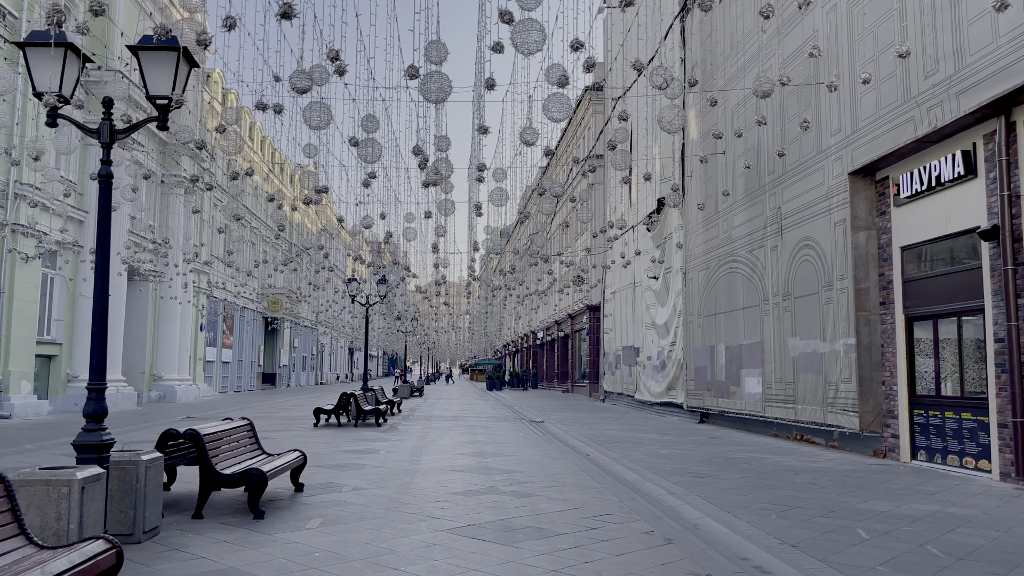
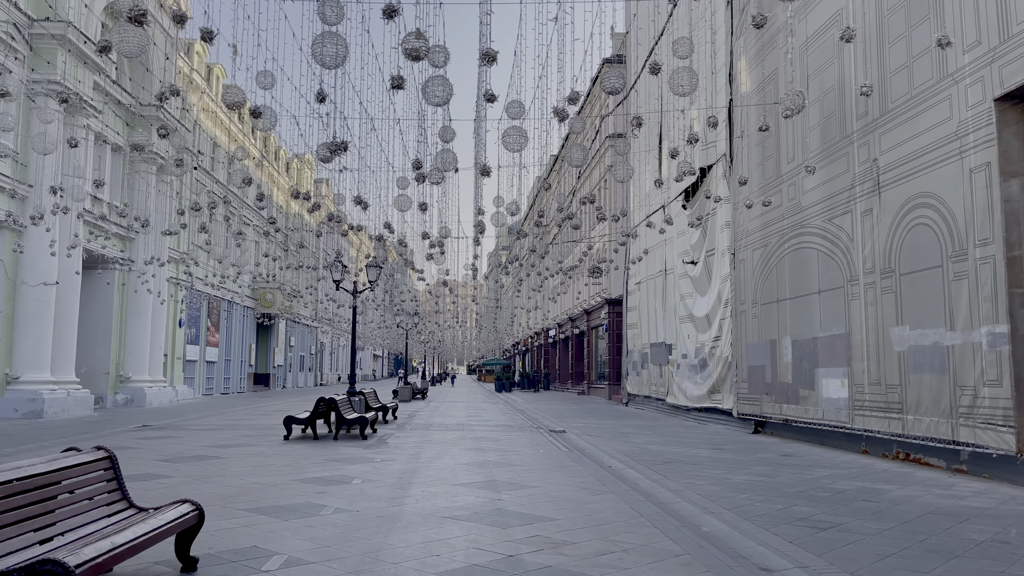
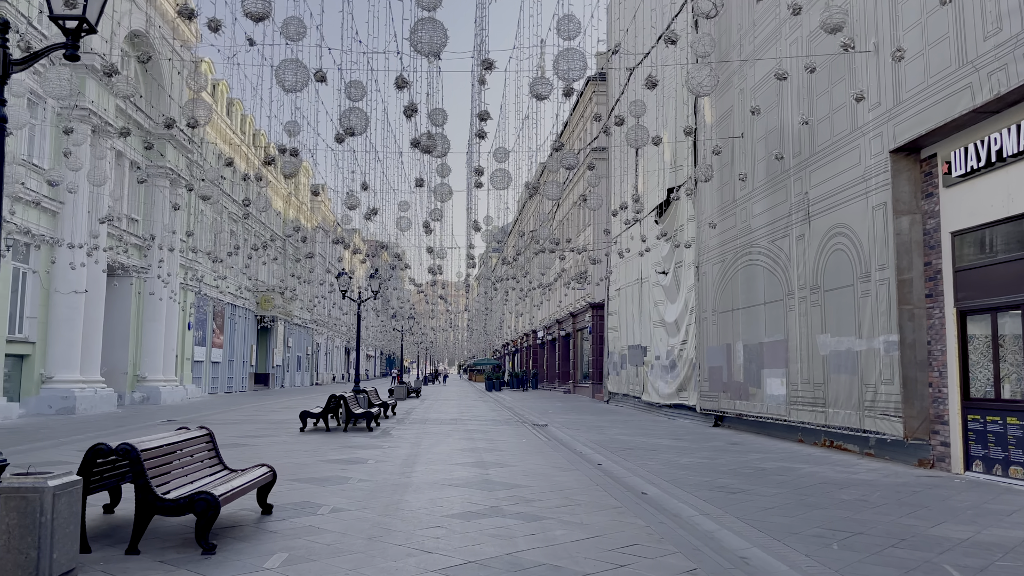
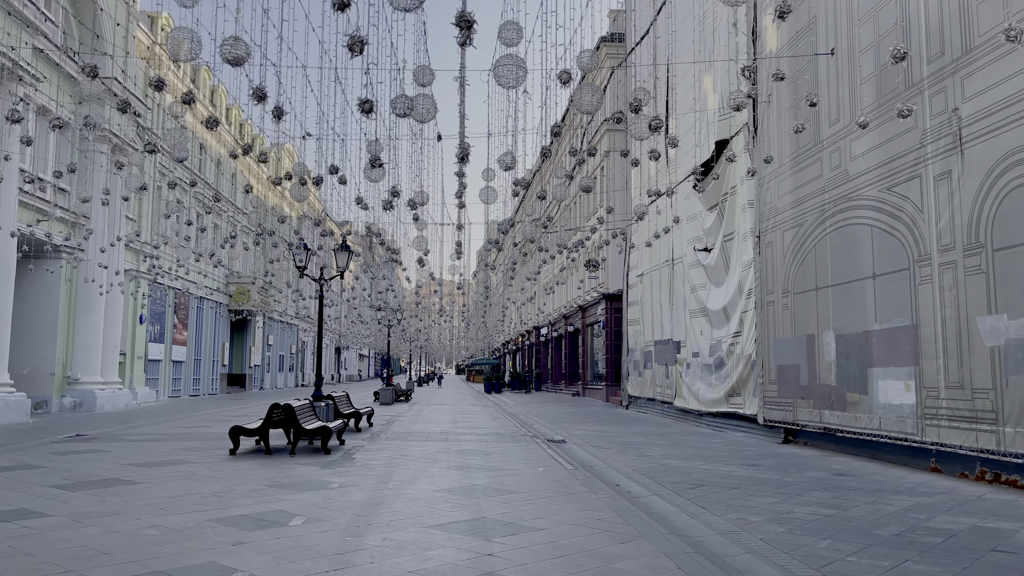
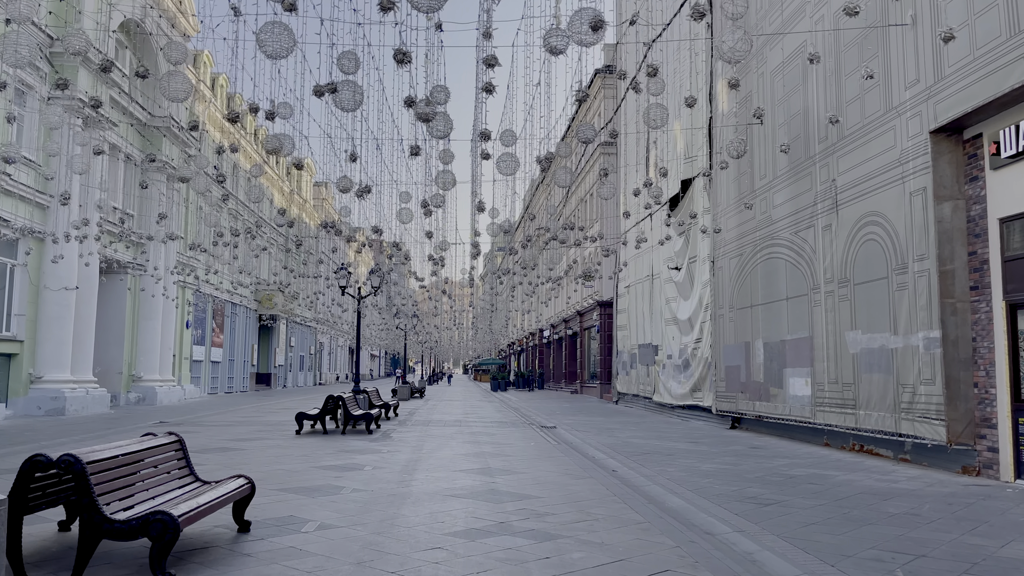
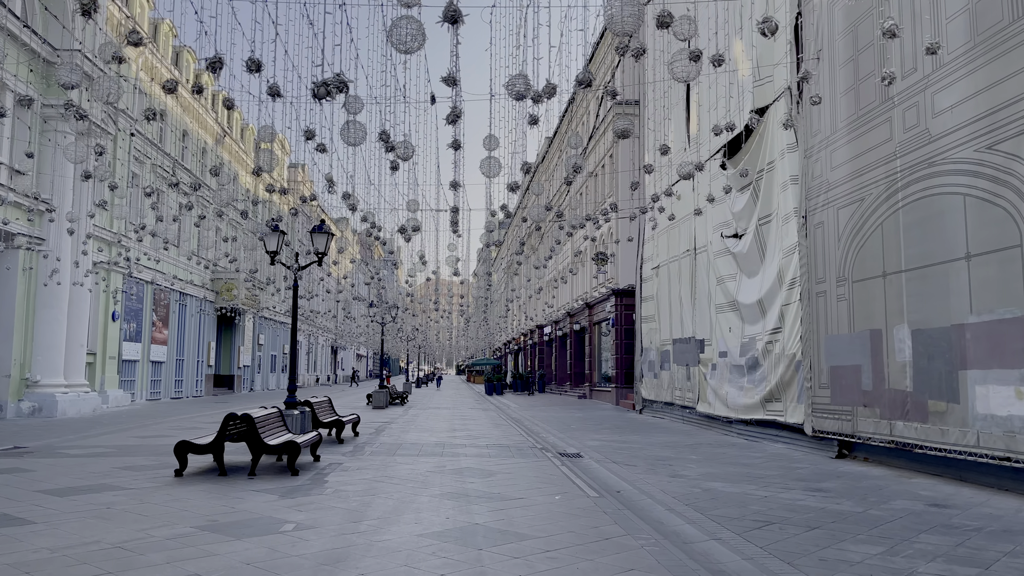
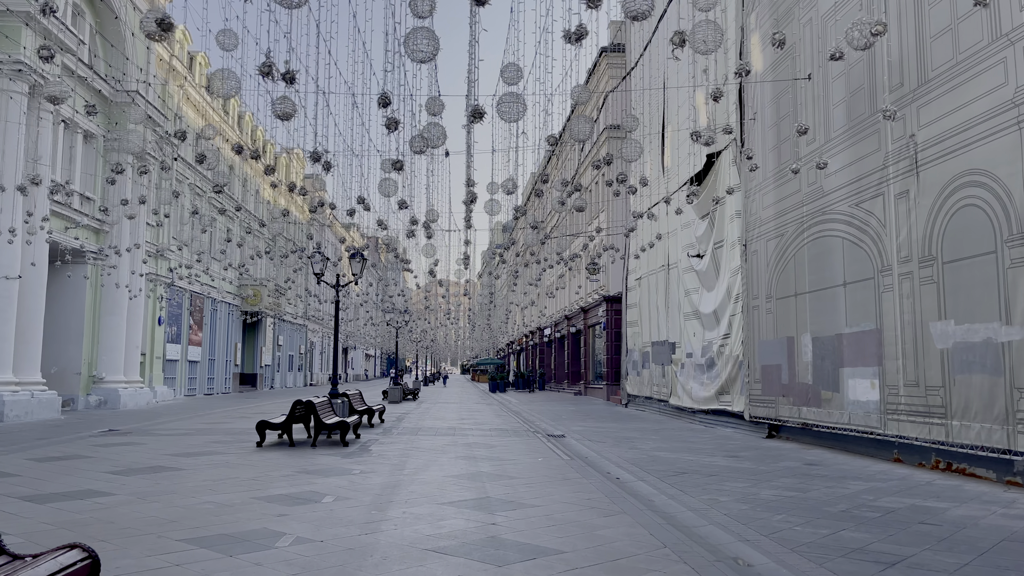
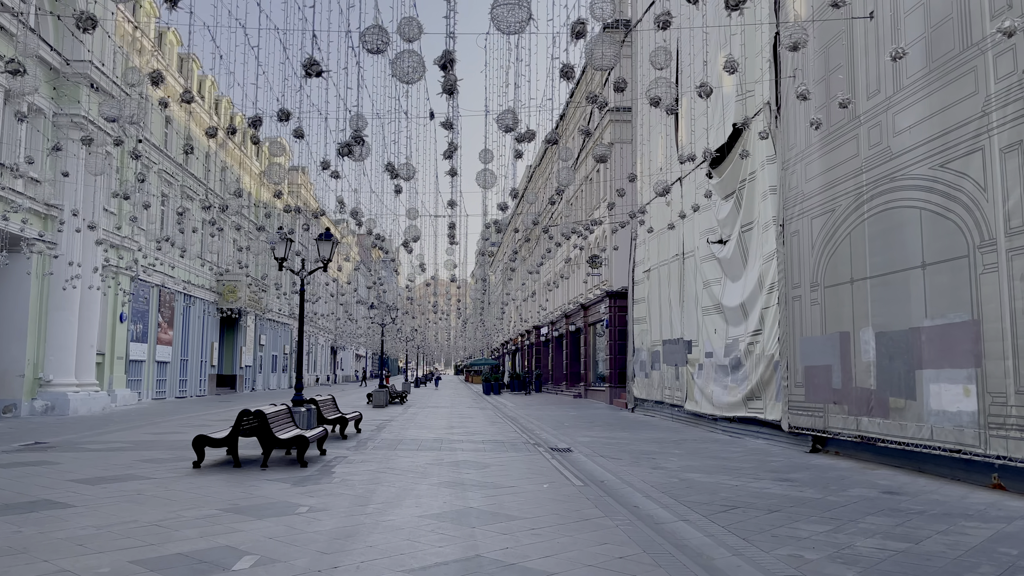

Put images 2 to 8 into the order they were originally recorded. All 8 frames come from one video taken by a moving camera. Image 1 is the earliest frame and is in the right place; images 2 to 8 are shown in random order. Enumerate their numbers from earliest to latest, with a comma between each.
3, 5, 2, 7, 4, 8, 6
